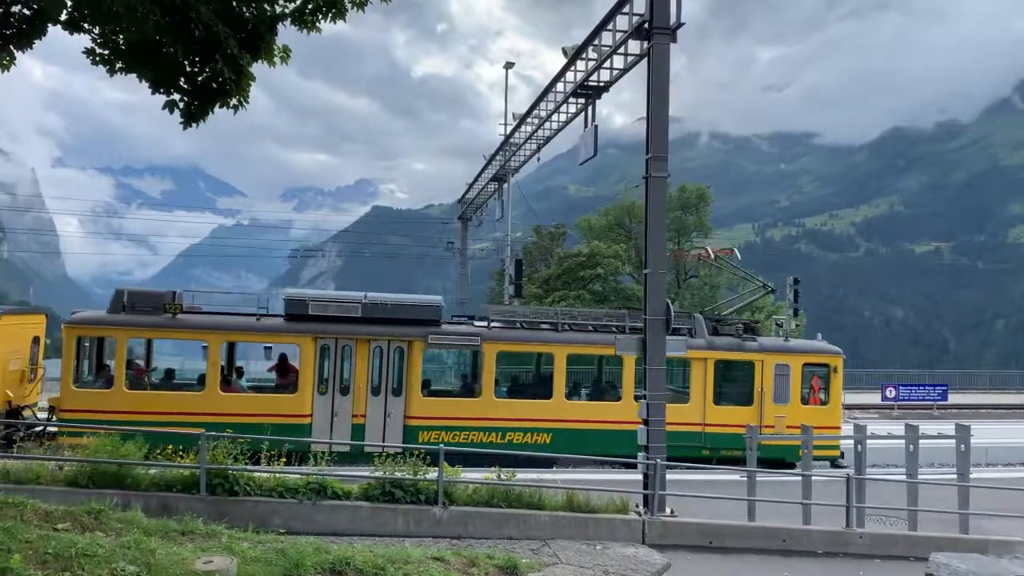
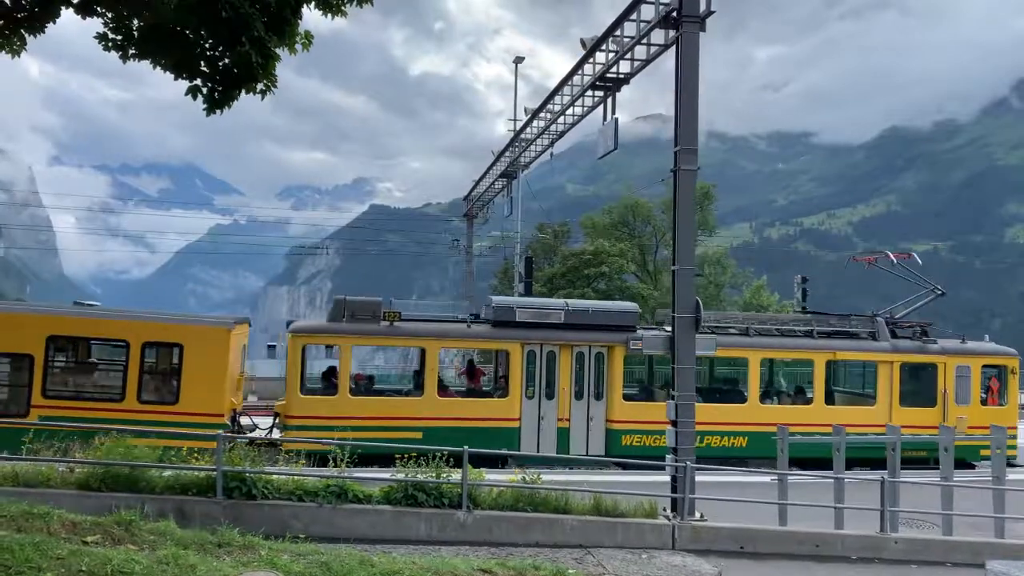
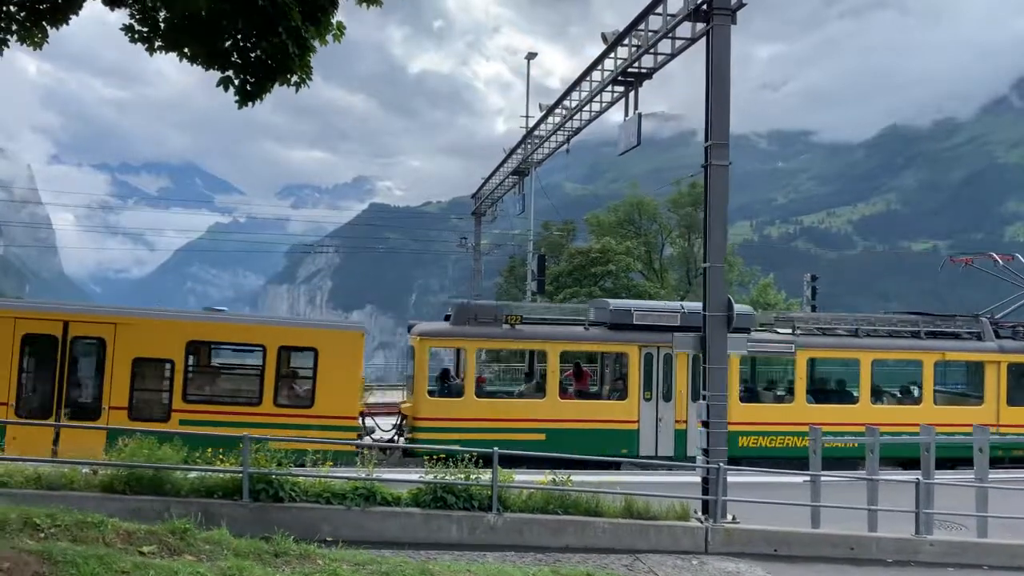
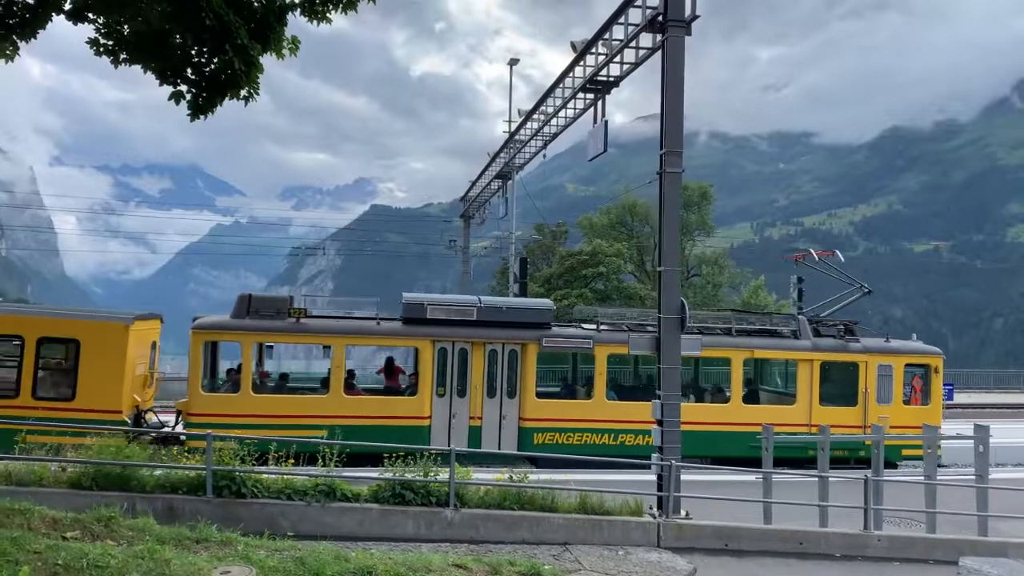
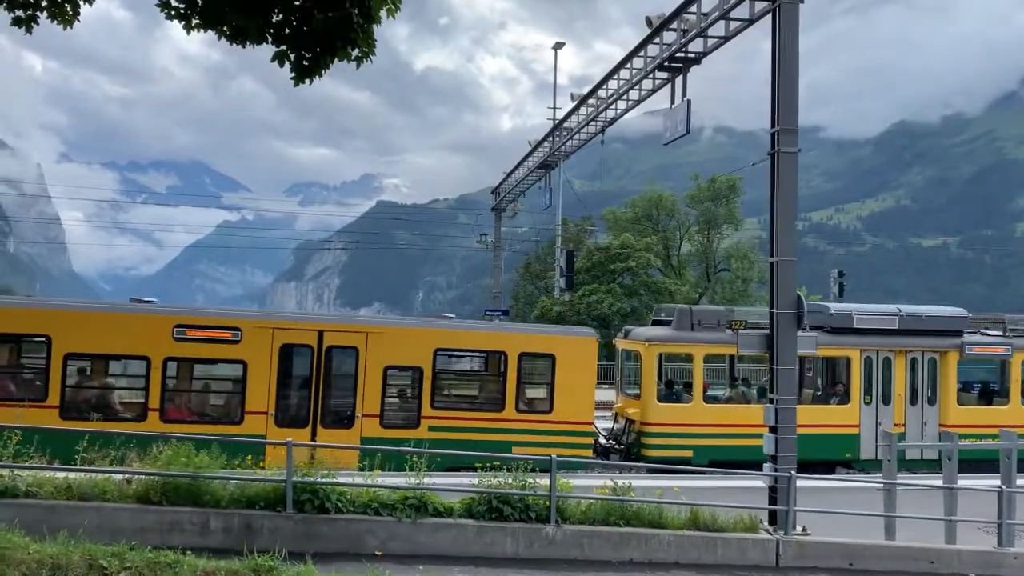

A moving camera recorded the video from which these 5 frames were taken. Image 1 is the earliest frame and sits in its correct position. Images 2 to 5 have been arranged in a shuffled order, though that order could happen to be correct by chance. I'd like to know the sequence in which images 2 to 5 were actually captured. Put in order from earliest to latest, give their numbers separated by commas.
4, 2, 3, 5
